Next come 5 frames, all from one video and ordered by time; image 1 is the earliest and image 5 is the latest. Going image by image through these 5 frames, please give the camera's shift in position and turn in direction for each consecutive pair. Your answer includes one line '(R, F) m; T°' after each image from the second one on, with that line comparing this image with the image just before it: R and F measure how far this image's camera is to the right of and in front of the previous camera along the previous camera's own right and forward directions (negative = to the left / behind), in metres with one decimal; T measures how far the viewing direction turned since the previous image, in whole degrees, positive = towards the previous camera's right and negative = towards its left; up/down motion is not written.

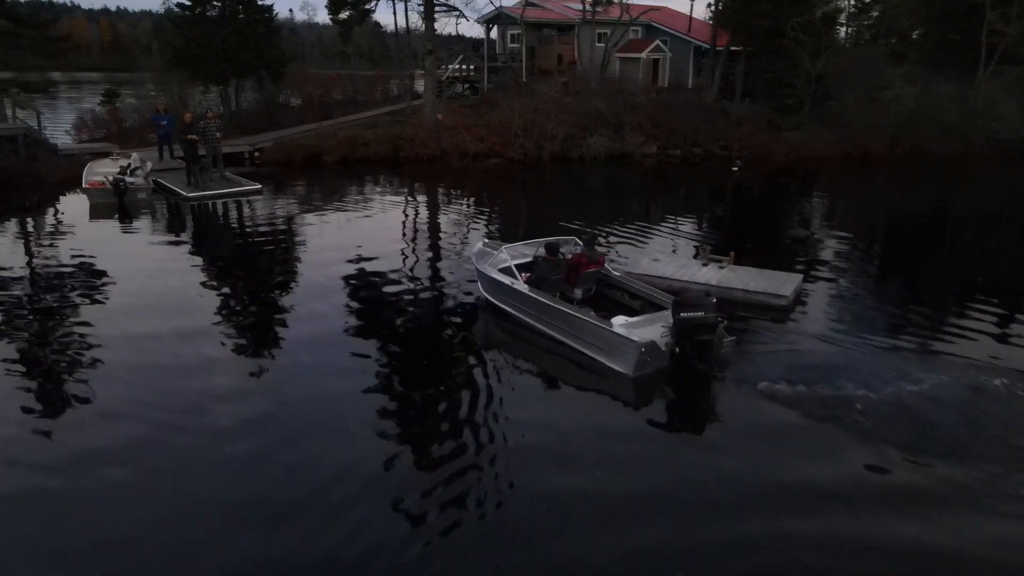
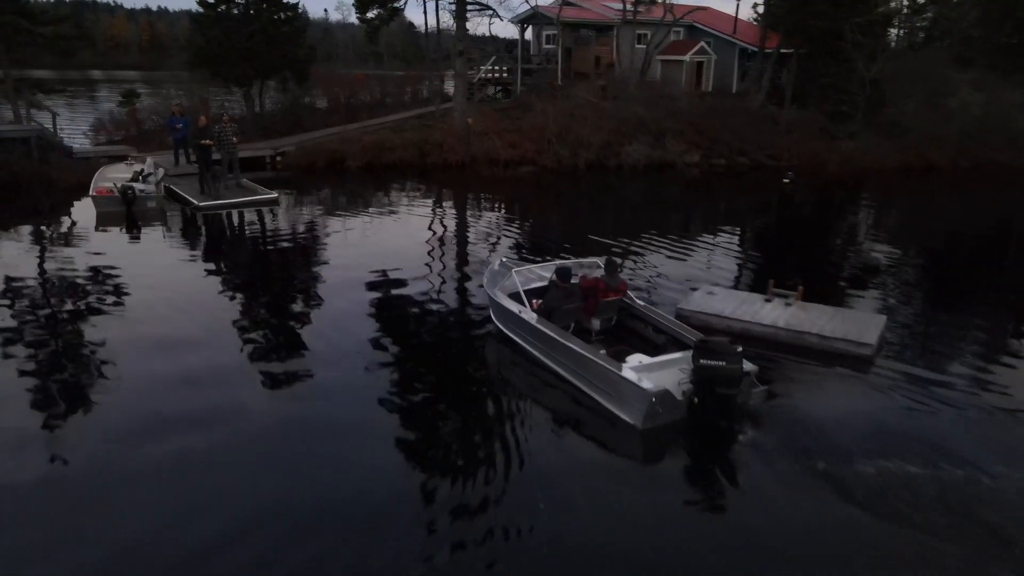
(-0.1, +1.2) m; -2°
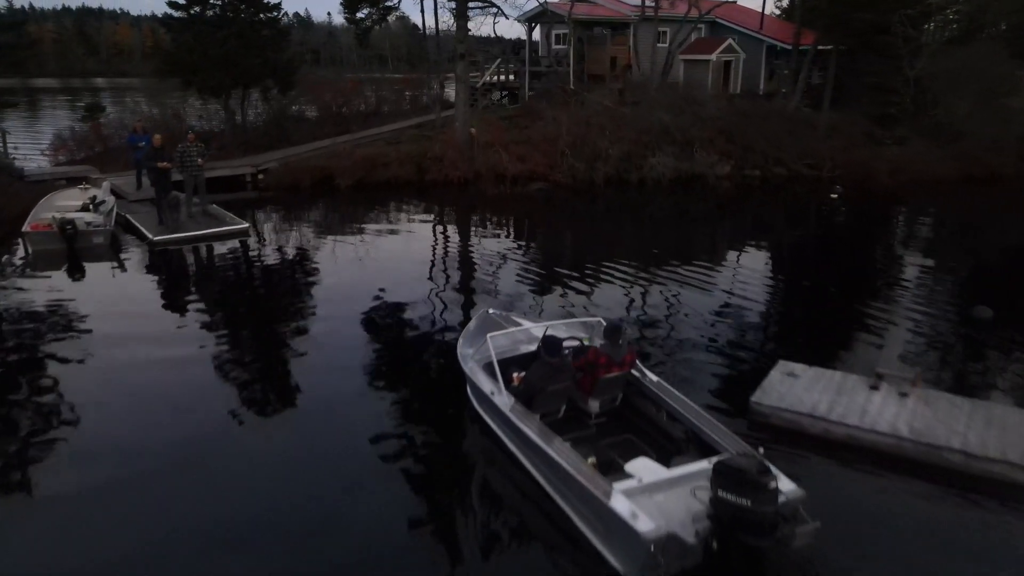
(0.0, +2.2) m; -1°
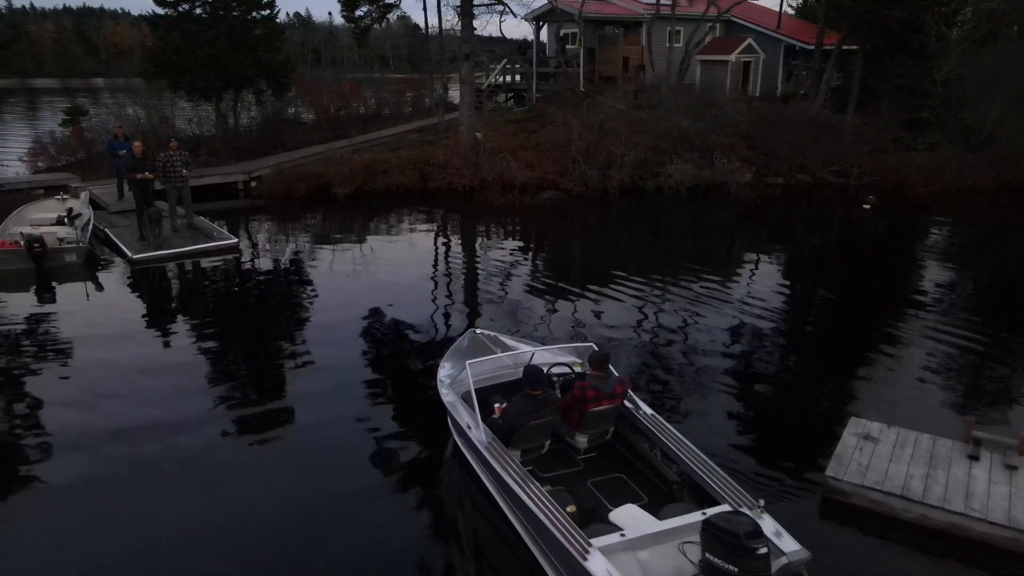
(-0.2, +1.1) m; 0°
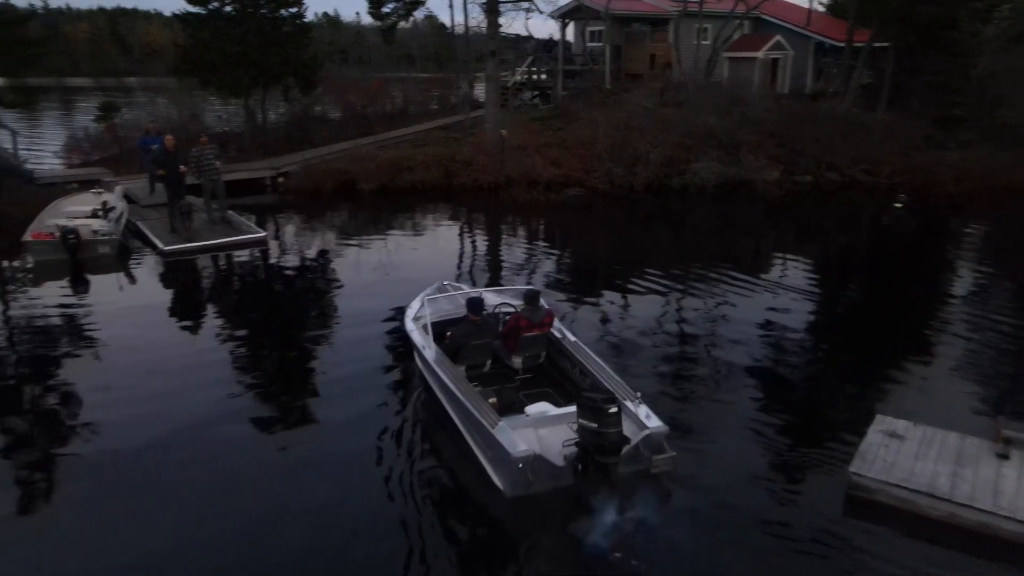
(0.0, 0.0) m; -2°
